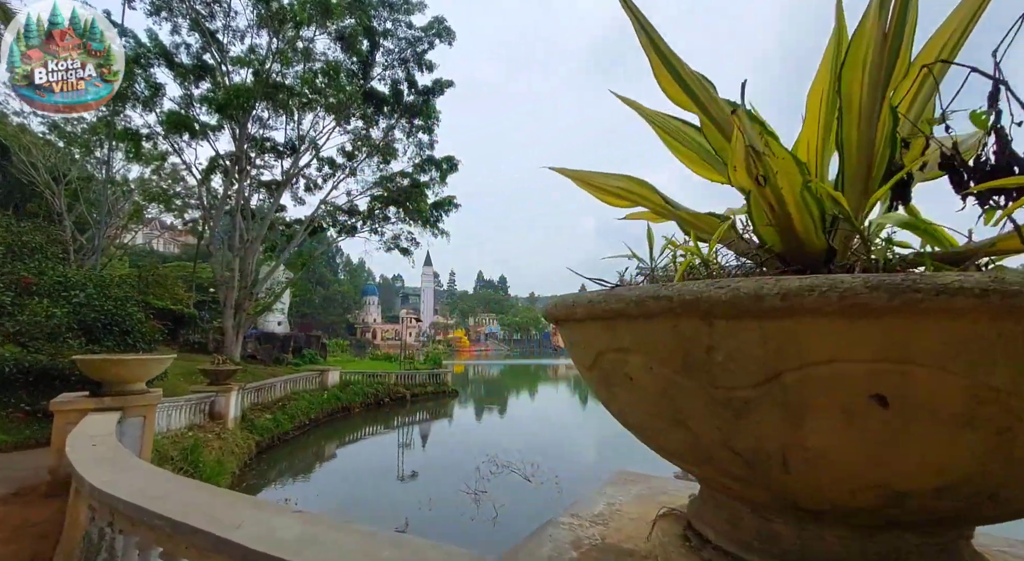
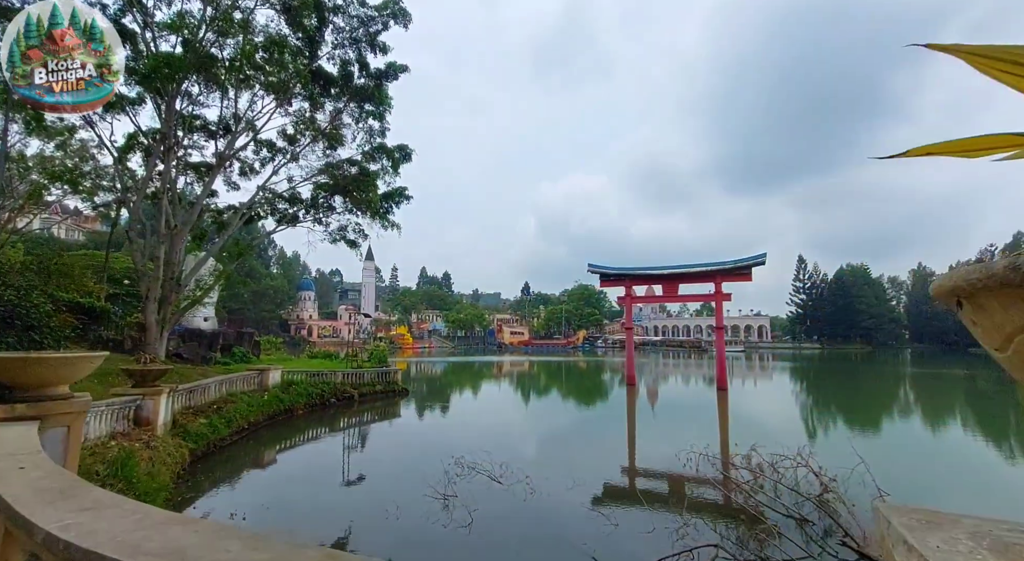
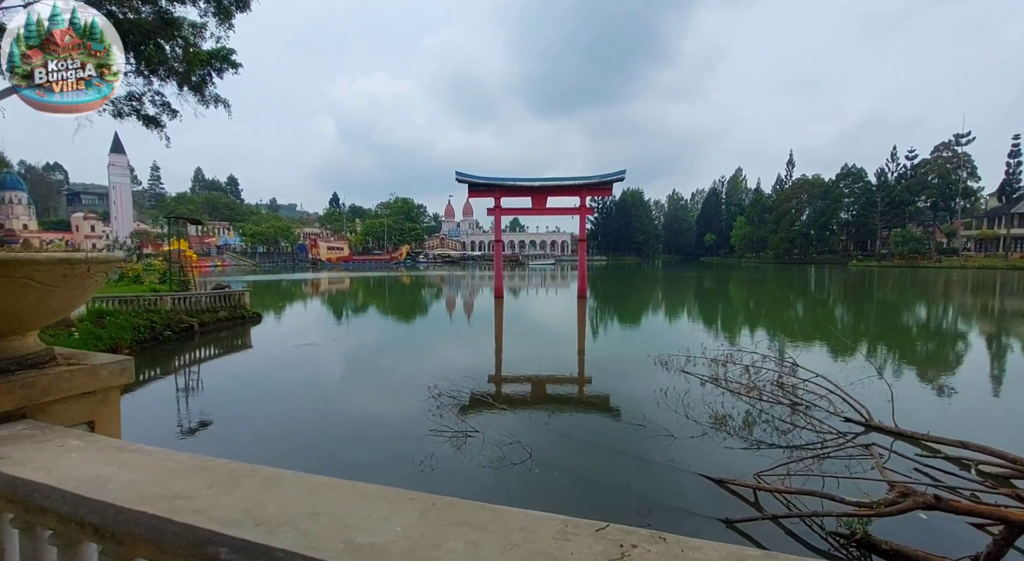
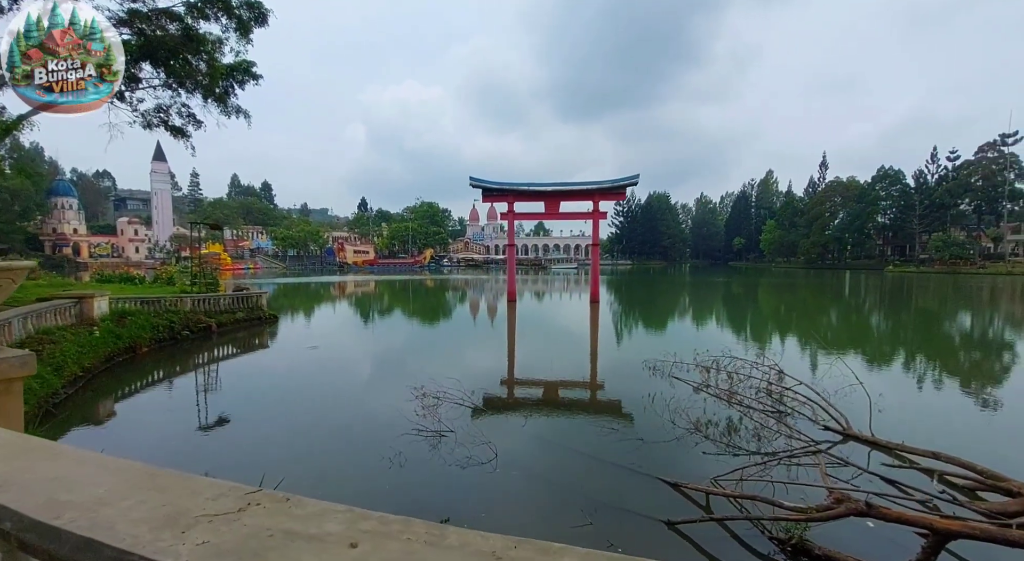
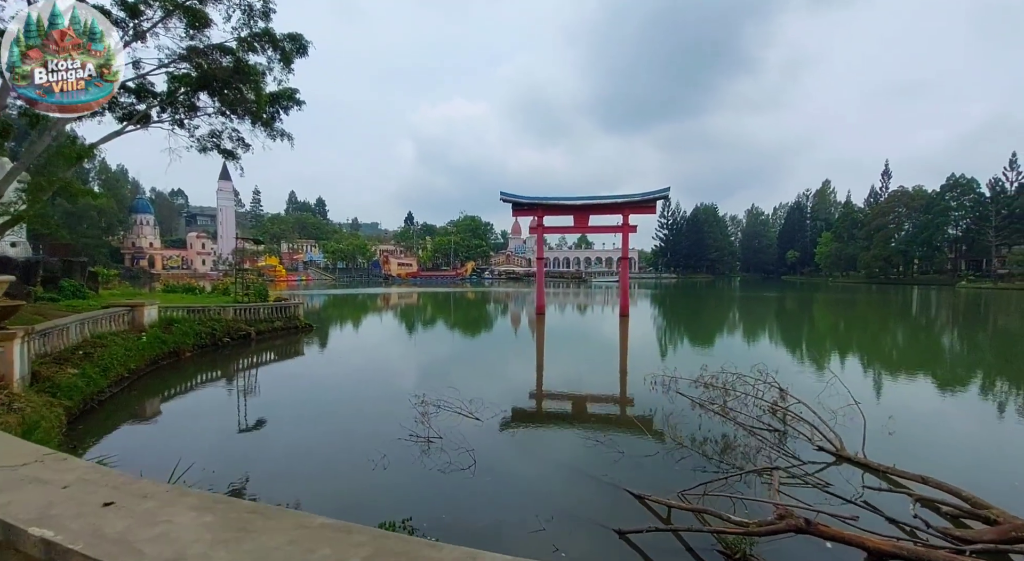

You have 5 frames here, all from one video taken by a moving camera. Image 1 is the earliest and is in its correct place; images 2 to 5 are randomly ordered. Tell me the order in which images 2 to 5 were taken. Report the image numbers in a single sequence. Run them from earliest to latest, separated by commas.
2, 5, 4, 3
